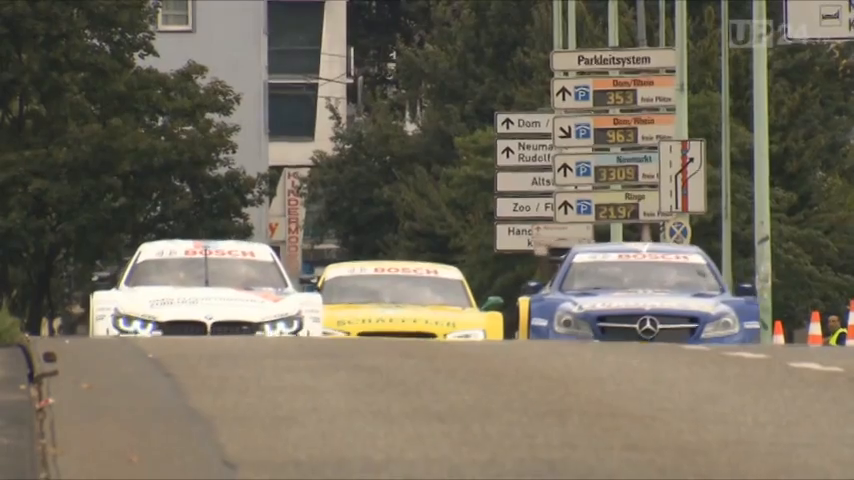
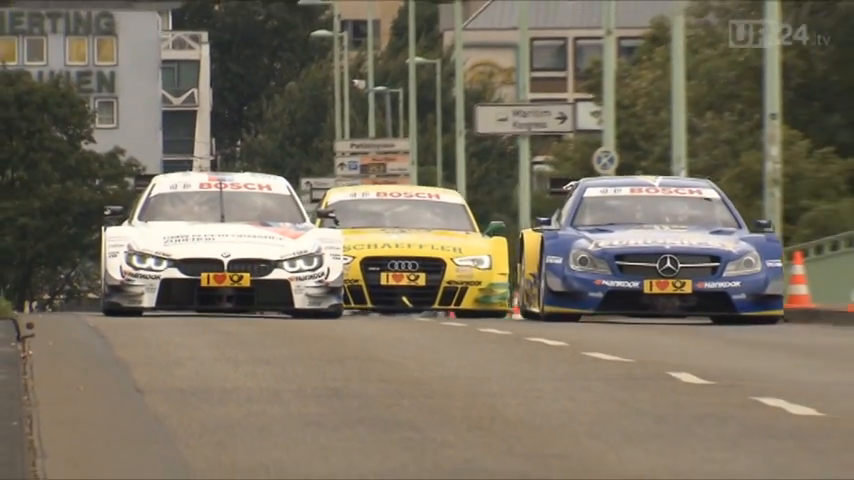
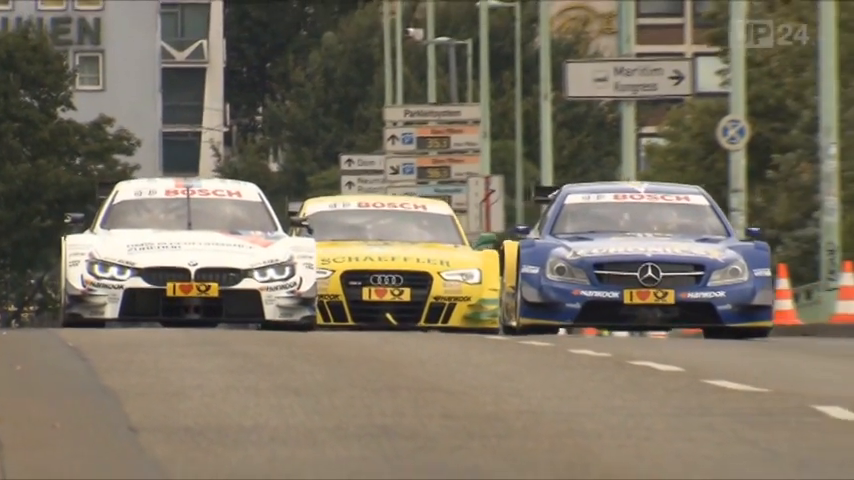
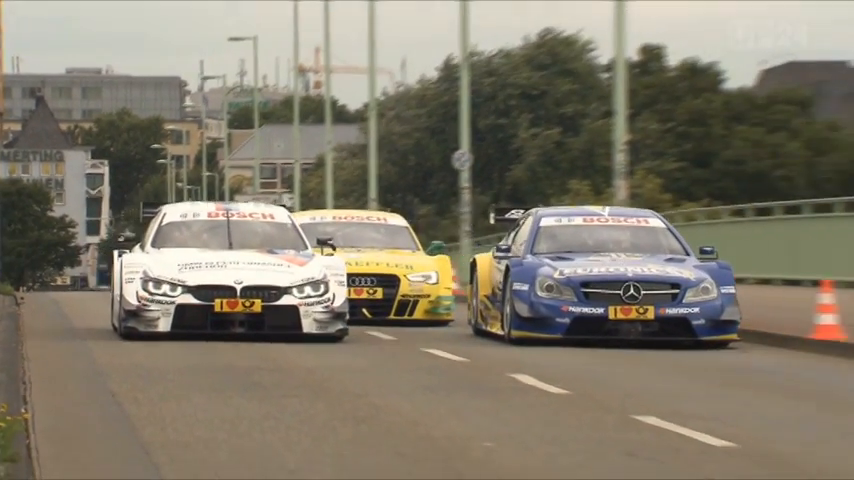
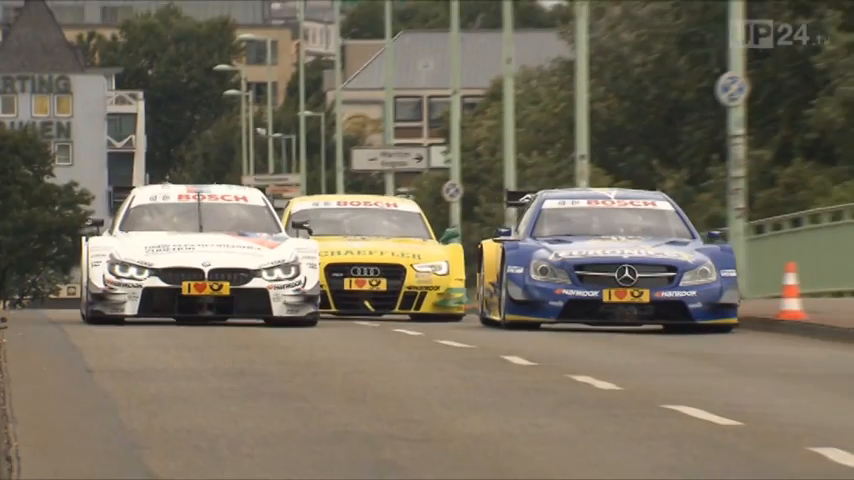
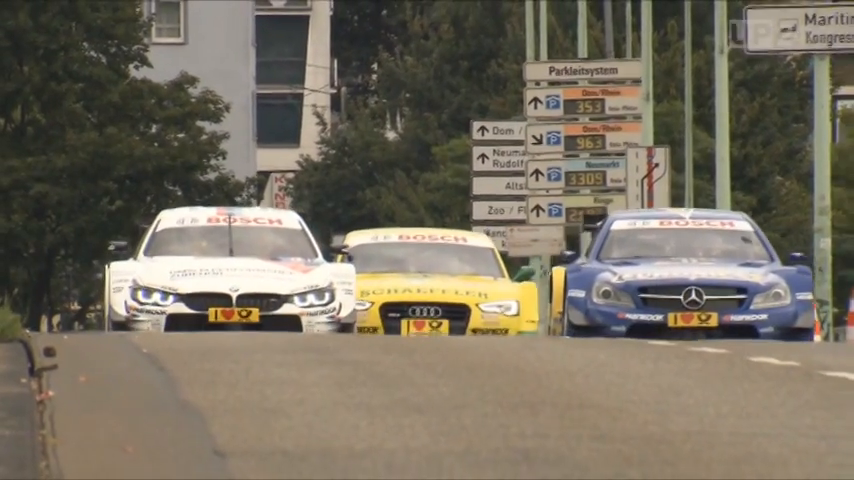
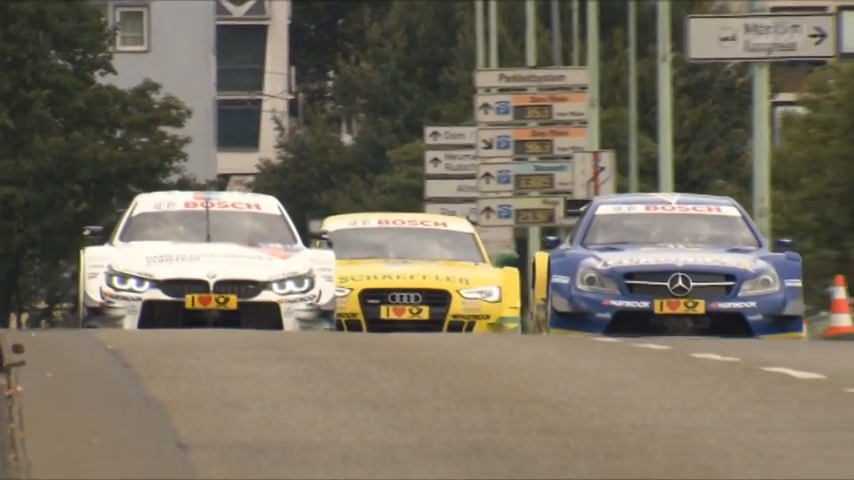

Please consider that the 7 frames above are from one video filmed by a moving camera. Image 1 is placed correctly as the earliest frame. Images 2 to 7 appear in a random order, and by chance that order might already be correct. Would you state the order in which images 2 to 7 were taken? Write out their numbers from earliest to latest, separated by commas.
6, 7, 3, 2, 5, 4
